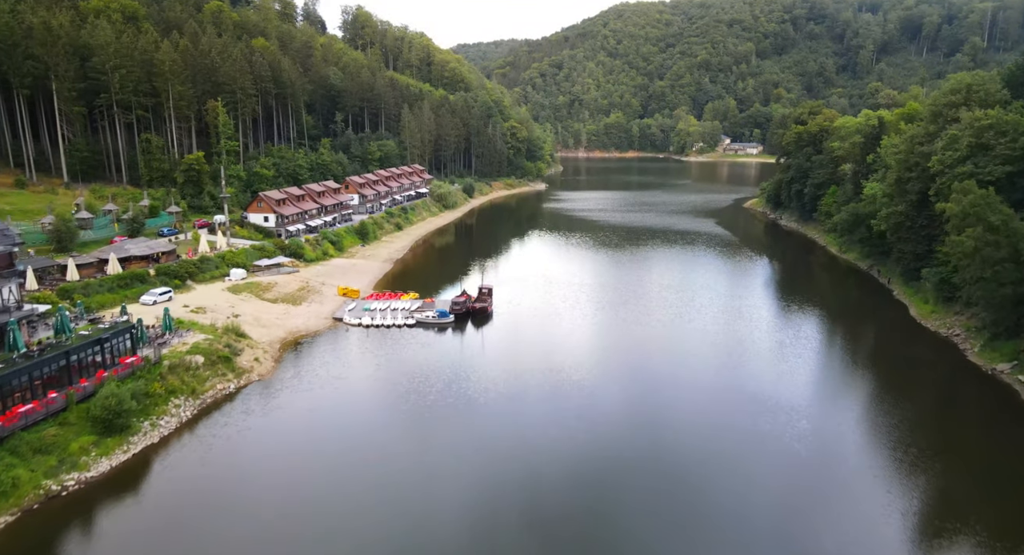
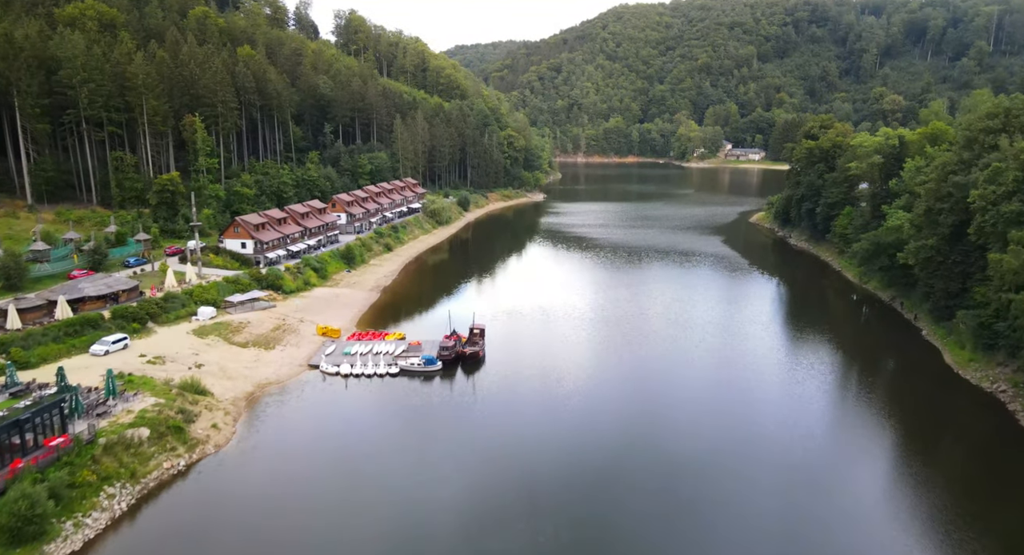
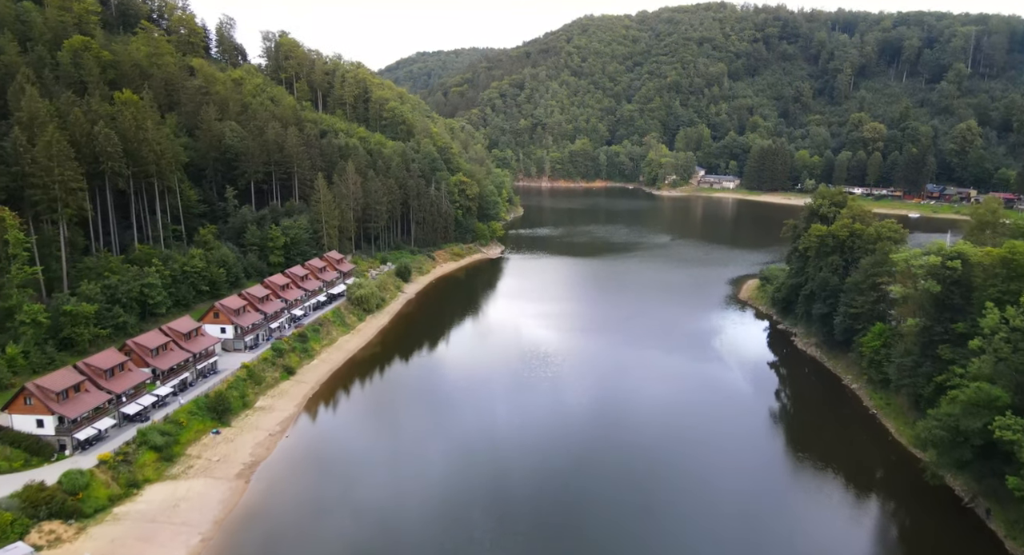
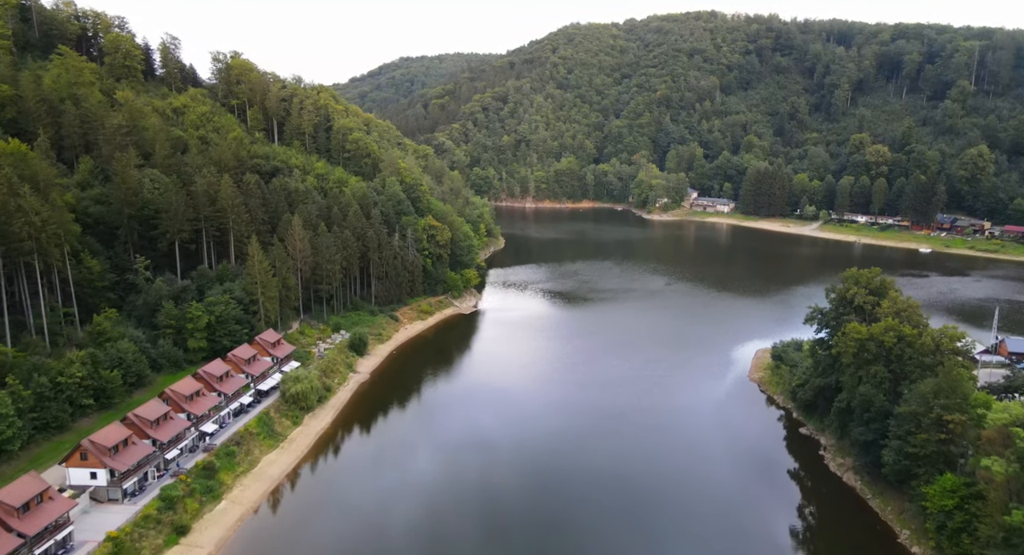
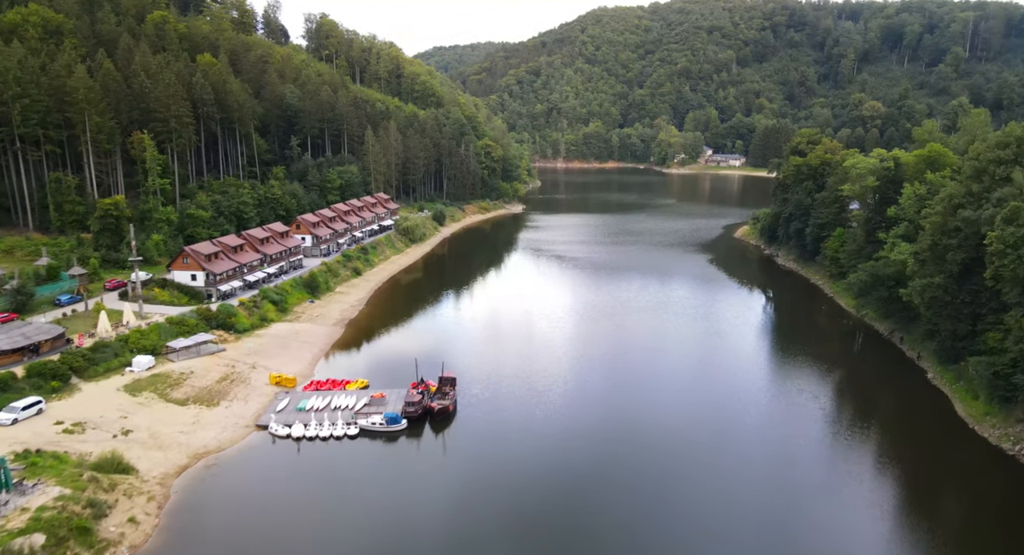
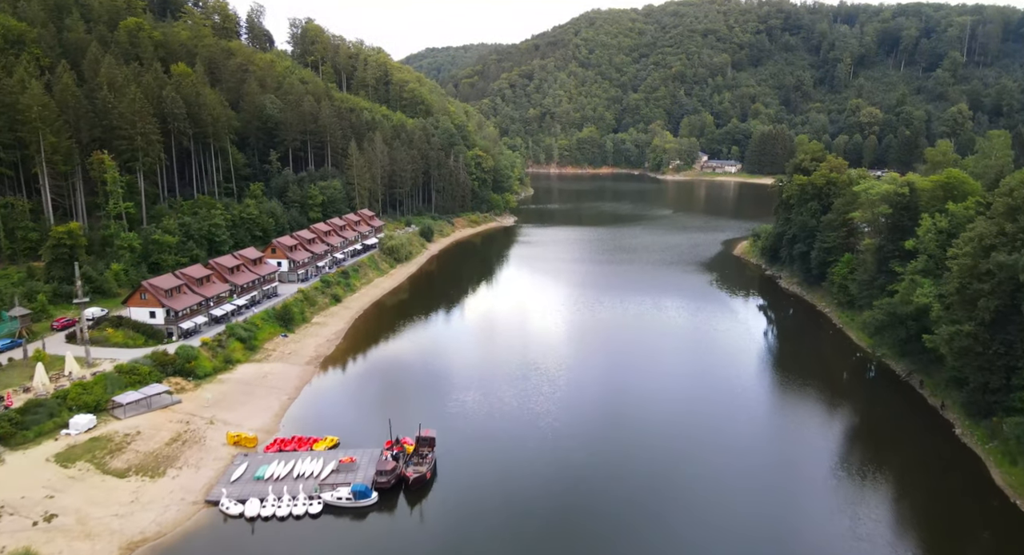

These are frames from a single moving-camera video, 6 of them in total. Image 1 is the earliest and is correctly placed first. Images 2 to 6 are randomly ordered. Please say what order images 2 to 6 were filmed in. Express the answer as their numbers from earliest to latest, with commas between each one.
2, 5, 6, 3, 4
